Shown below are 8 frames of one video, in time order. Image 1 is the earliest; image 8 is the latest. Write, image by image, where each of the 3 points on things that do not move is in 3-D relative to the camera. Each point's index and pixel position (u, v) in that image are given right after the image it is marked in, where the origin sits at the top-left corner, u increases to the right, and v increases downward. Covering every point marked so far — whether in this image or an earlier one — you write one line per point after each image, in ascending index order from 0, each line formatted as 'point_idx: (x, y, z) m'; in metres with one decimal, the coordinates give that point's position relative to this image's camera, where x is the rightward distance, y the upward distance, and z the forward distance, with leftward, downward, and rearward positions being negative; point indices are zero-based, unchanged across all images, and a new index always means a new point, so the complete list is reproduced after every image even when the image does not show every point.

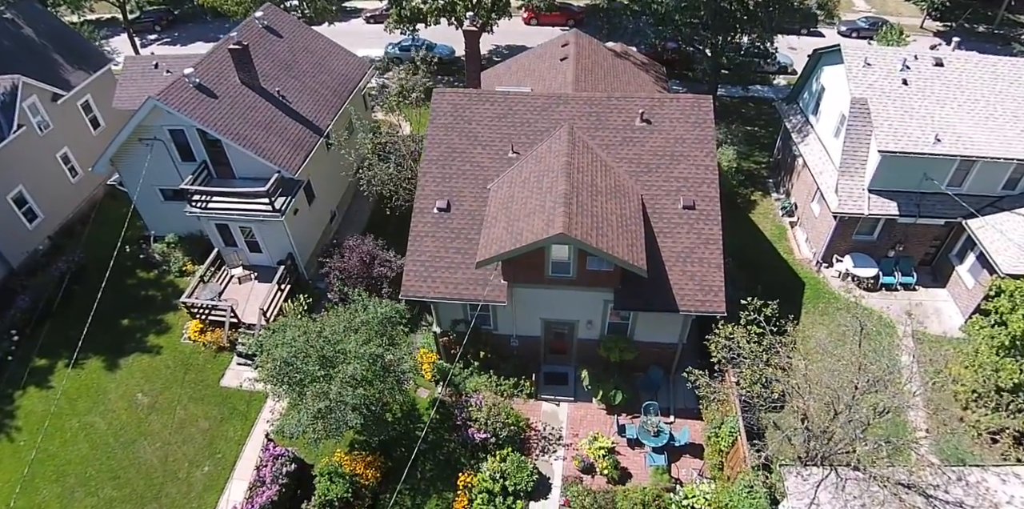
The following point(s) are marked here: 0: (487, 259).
0: (-0.8, -0.1, +17.2) m
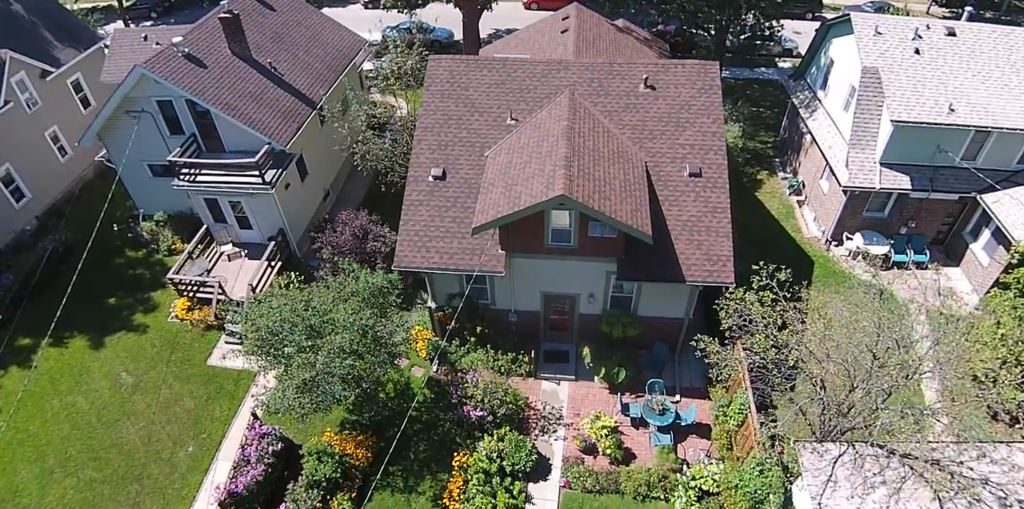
0: (-0.8, +0.8, +16.4) m
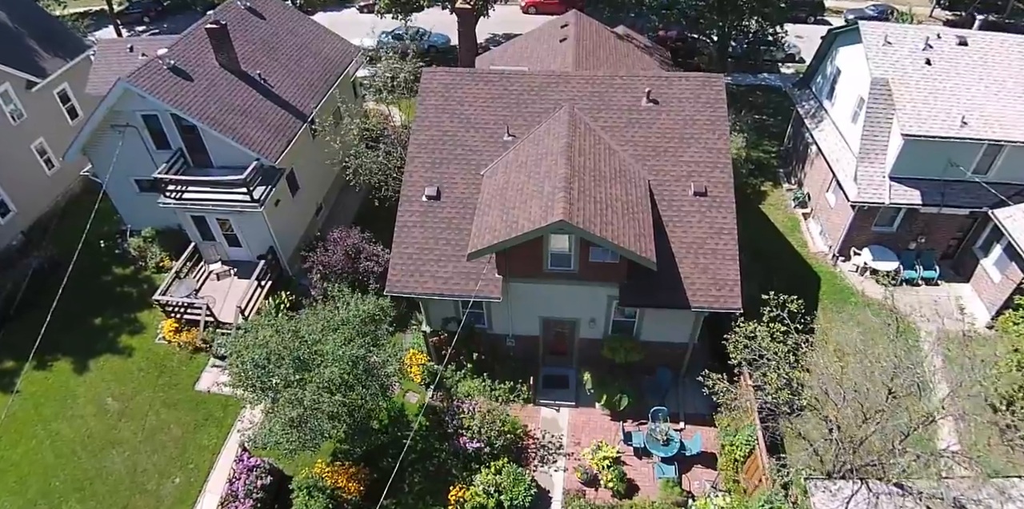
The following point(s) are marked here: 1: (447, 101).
0: (-0.9, +0.1, +15.6) m
1: (-2.2, +5.3, +19.6) m
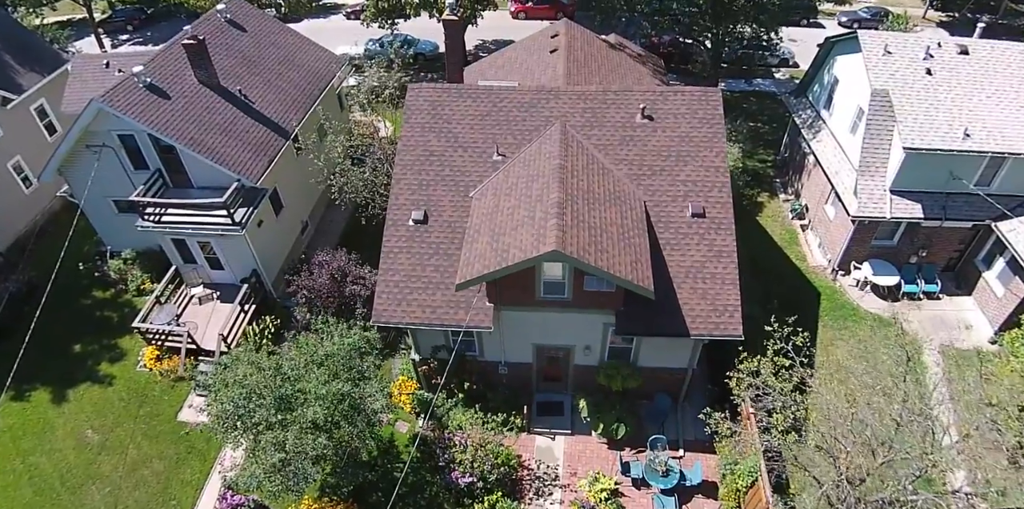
0: (-1.2, -0.7, +14.9) m
1: (-2.5, +4.5, +18.9) m
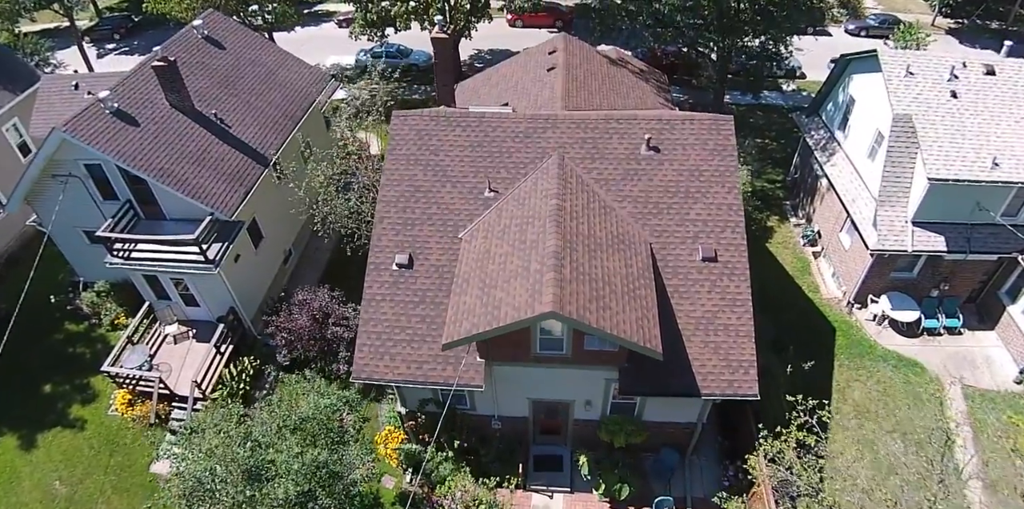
0: (-1.3, -2.0, +13.5) m
1: (-2.8, +3.2, +17.5) m
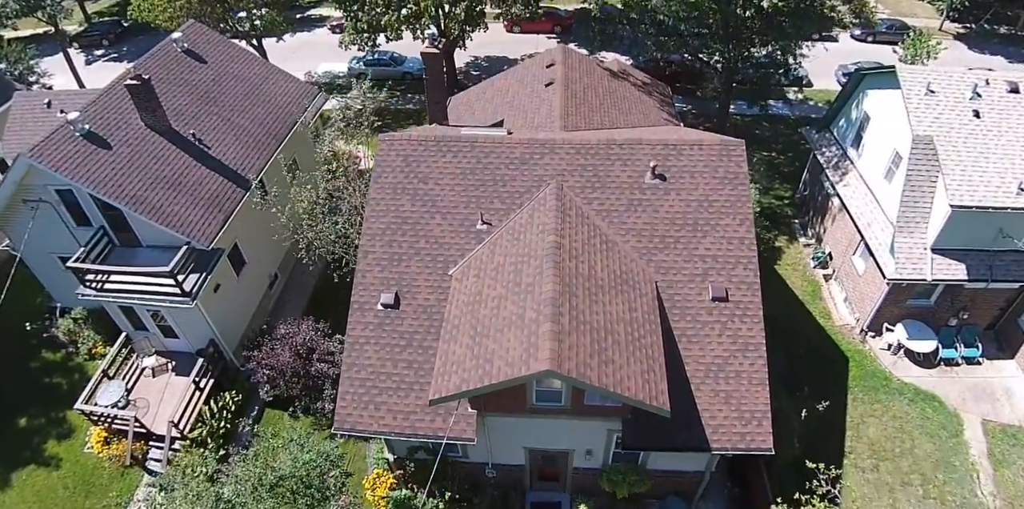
0: (-1.5, -3.0, +12.4) m
1: (-2.9, +2.2, +16.3) m
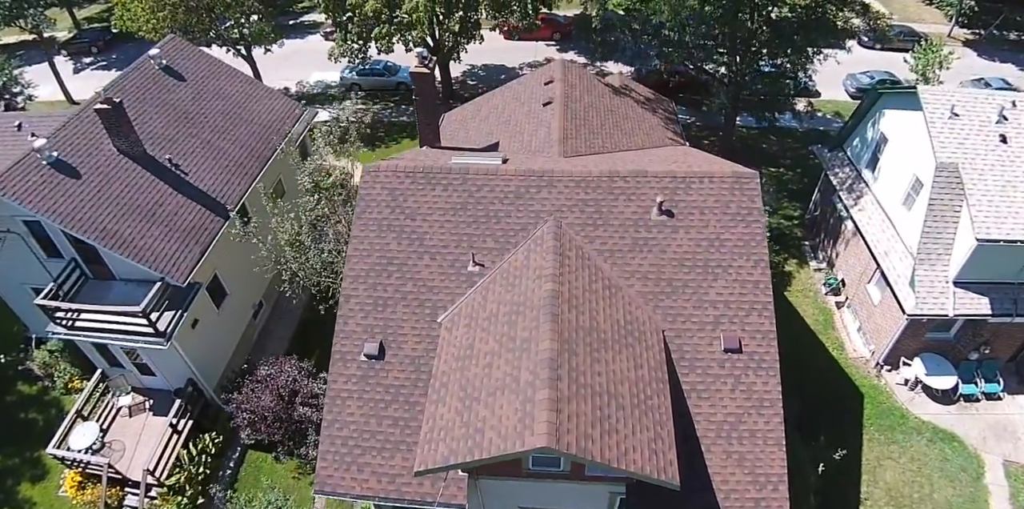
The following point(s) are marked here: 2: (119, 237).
0: (-1.6, -4.1, +11.3) m
1: (-3.1, +1.1, +15.2) m
2: (-11.8, +0.5, +17.4) m
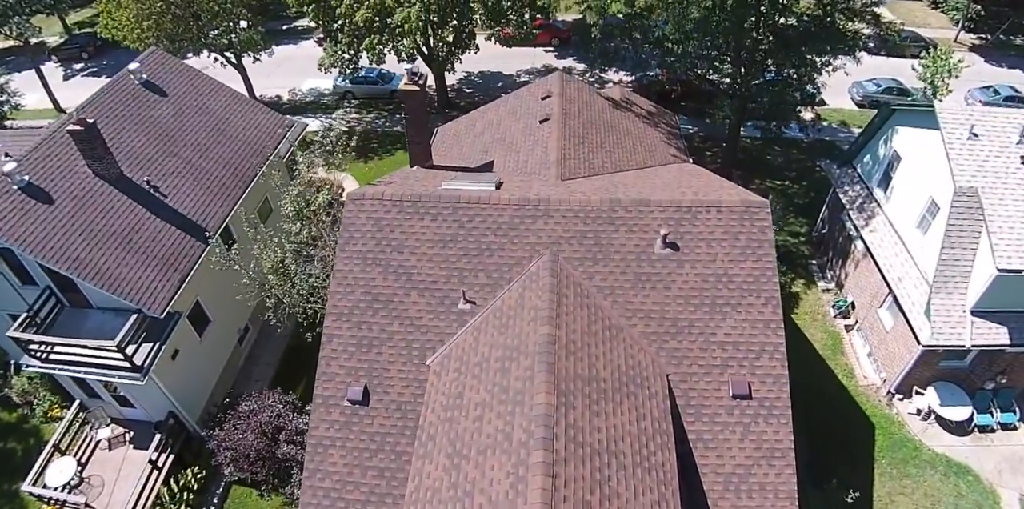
0: (-1.8, -5.0, +10.4) m
1: (-3.2, +0.2, +14.3) m
2: (-12.0, -0.3, +16.5) m
